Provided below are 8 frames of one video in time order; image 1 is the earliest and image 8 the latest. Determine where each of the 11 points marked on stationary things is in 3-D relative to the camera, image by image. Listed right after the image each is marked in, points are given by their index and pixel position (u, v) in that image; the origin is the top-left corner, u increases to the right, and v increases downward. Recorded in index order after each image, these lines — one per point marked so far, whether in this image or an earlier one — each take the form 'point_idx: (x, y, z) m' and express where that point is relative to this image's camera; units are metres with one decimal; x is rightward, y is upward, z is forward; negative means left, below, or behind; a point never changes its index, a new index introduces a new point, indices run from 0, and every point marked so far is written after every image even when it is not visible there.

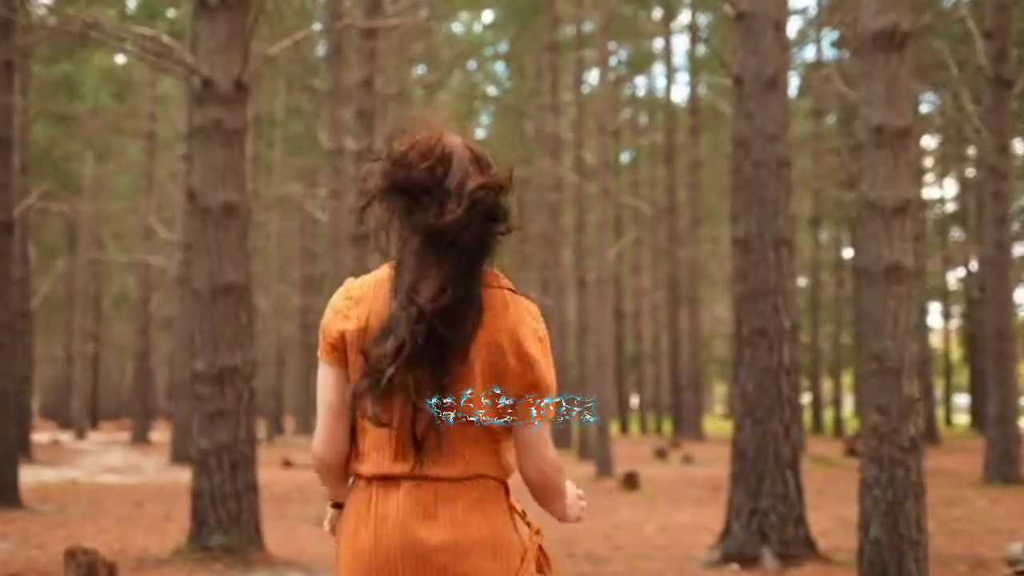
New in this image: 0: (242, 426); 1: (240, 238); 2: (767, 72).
0: (-1.8, -0.9, +9.3) m
1: (-1.8, +0.3, +9.4) m
2: (+1.7, +1.4, +9.3) m
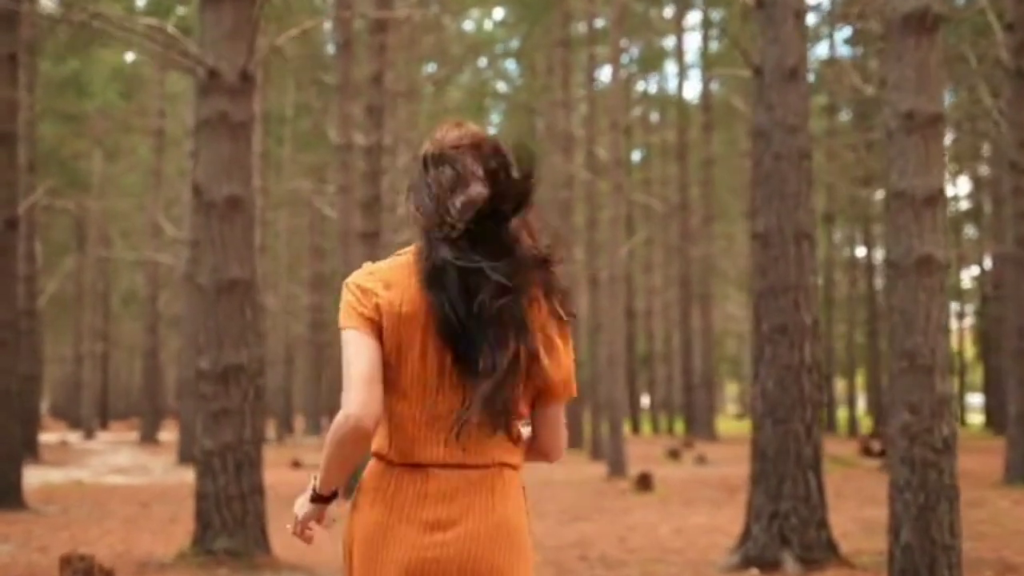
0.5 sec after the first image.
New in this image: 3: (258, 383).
0: (-1.7, -0.9, +9.1) m
1: (-1.7, +0.4, +9.2) m
2: (+1.8, +1.5, +9.1) m
3: (-1.7, -0.6, +9.2) m
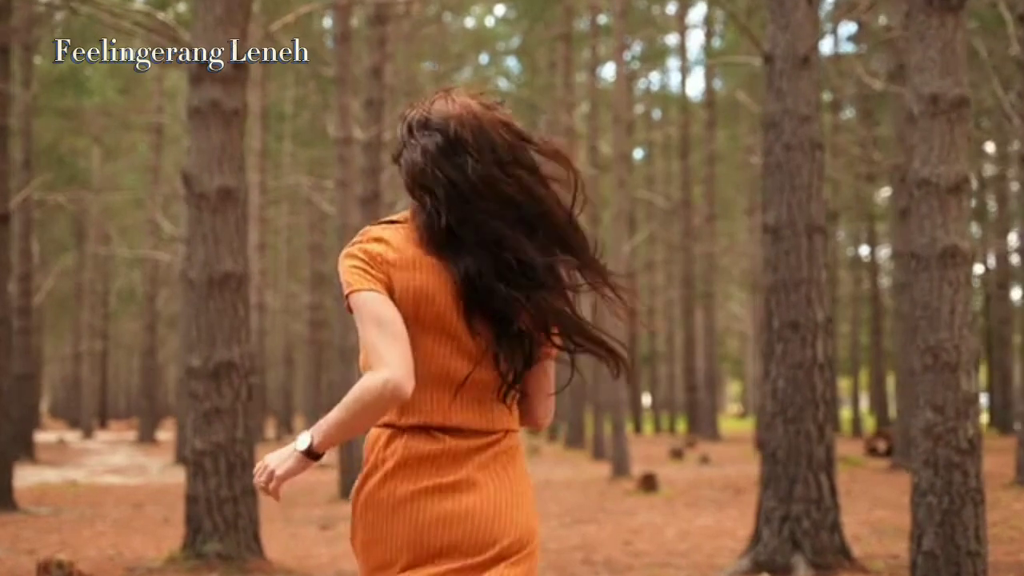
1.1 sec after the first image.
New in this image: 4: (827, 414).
0: (-1.7, -0.9, +8.8) m
1: (-1.7, +0.4, +8.9) m
2: (+1.8, +1.5, +8.8) m
3: (-1.6, -0.6, +8.9) m
4: (+1.9, -0.8, +8.6) m
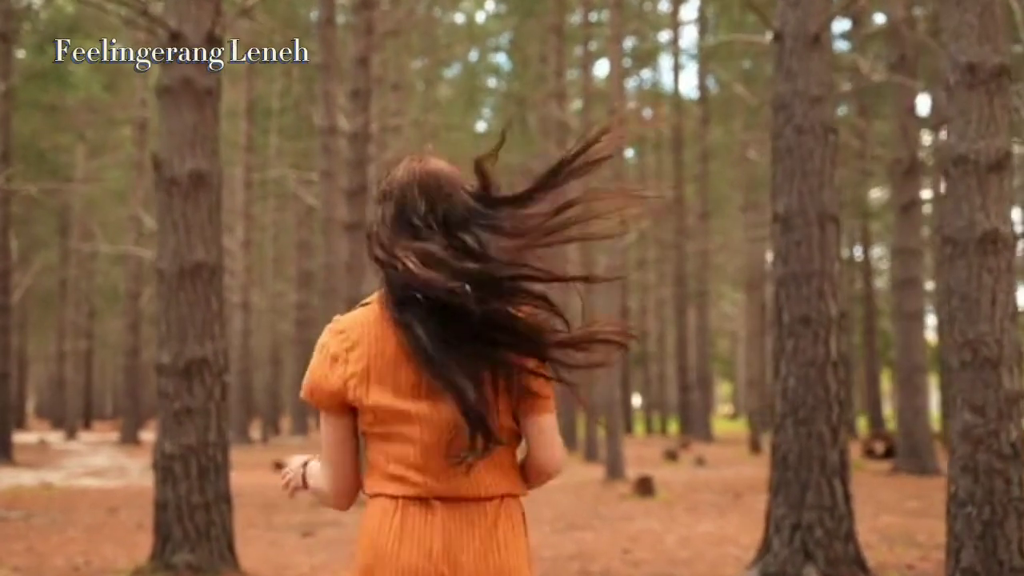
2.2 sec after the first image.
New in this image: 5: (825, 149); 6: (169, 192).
0: (-1.7, -0.8, +8.2) m
1: (-1.8, +0.4, +8.3) m
2: (+1.7, +1.5, +8.2) m
3: (-1.7, -0.5, +8.3) m
4: (+1.9, -0.7, +8.1) m
5: (+1.8, +0.8, +8.2) m
6: (-2.0, +0.6, +8.2) m
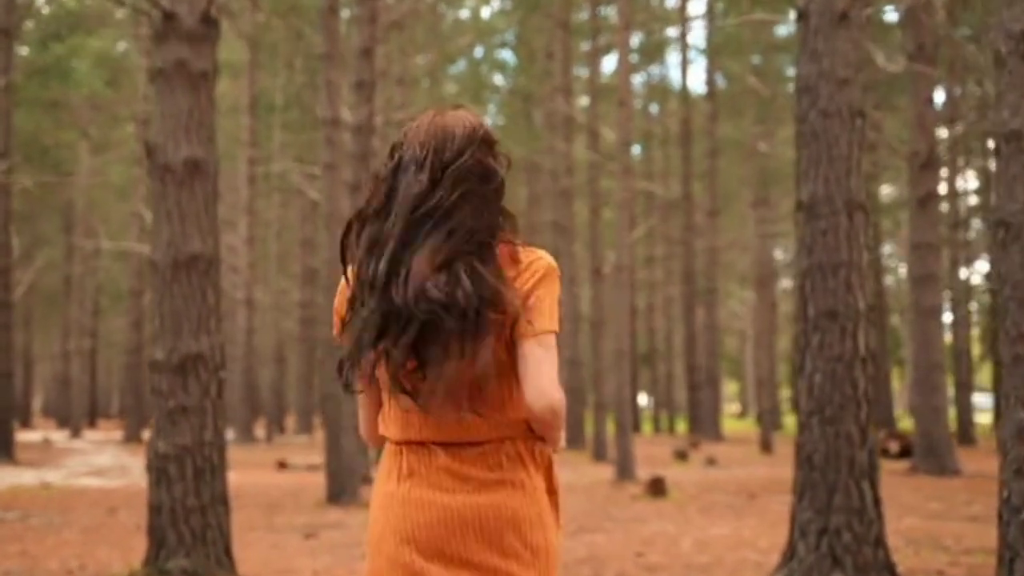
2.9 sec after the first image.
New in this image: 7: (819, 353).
0: (-1.7, -0.8, +7.8) m
1: (-1.7, +0.5, +7.9) m
2: (+1.8, +1.6, +7.8) m
3: (-1.6, -0.5, +7.9) m
4: (+2.0, -0.7, +7.7) m
5: (+1.9, +0.9, +7.8) m
6: (-2.0, +0.6, +7.8) m
7: (+1.7, -0.4, +7.7) m
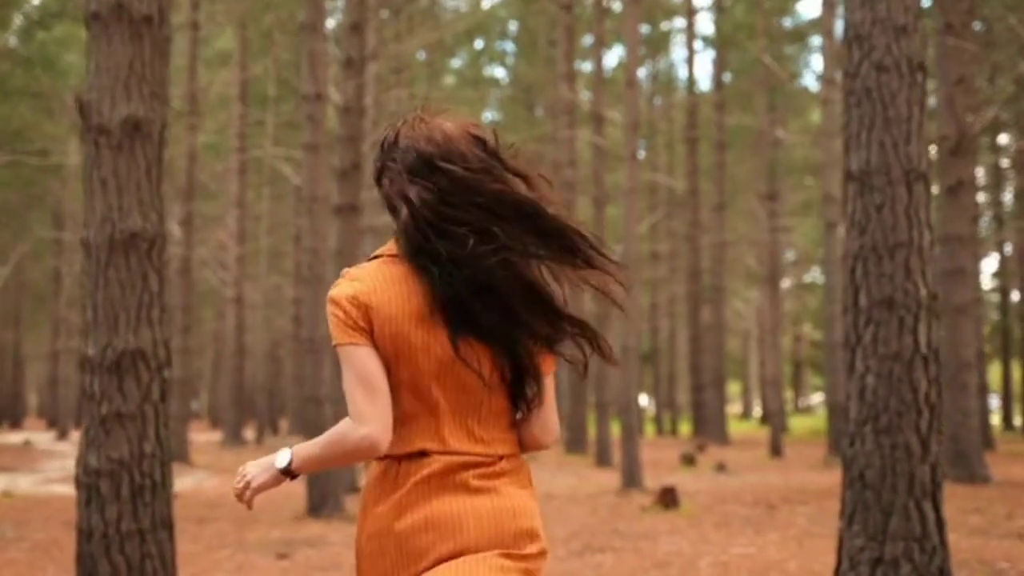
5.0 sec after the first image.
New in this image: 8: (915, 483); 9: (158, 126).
0: (-1.7, -0.7, +6.6) m
1: (-1.7, +0.6, +6.7) m
2: (+1.8, +1.6, +6.6) m
3: (-1.6, -0.4, +6.7) m
4: (+1.9, -0.6, +6.5) m
5: (+1.9, +0.9, +6.6) m
6: (-2.0, +0.7, +6.6) m
7: (+1.7, -0.3, +6.5) m
8: (+1.8, -0.9, +6.4) m
9: (-1.7, +0.8, +6.7) m
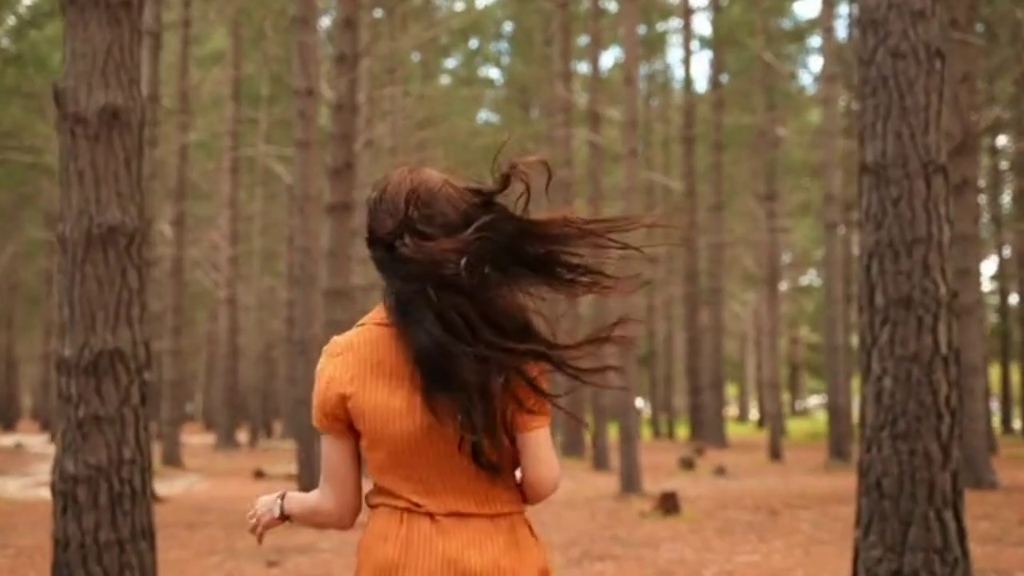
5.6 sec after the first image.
0: (-1.7, -0.7, +6.3) m
1: (-1.7, +0.6, +6.4) m
2: (+1.8, +1.7, +6.3) m
3: (-1.7, -0.4, +6.4) m
4: (+1.9, -0.6, +6.2) m
5: (+1.9, +0.9, +6.3) m
6: (-2.0, +0.7, +6.3) m
7: (+1.7, -0.3, +6.2) m
8: (+1.8, -0.9, +6.1) m
9: (-1.7, +0.8, +6.4) m
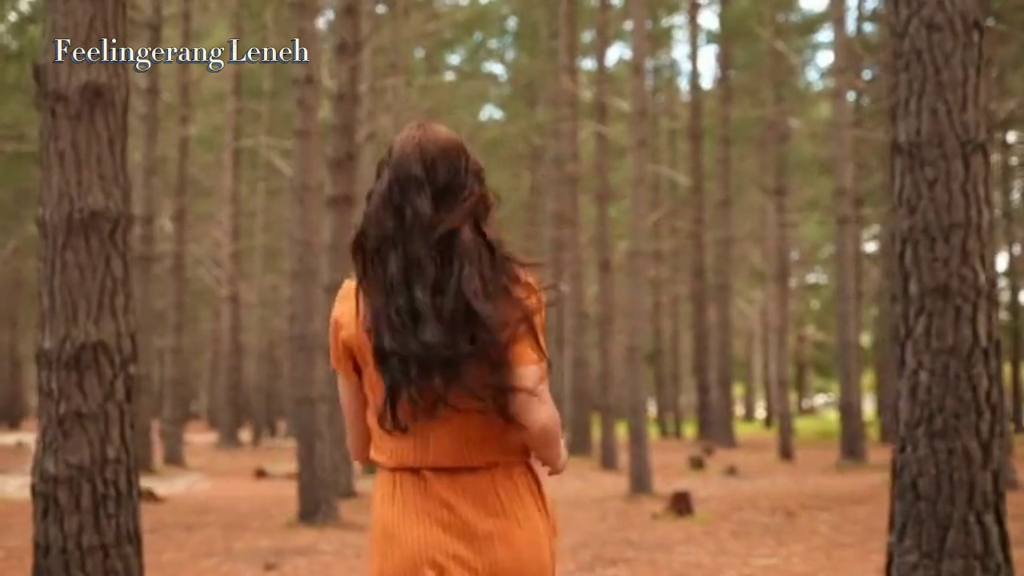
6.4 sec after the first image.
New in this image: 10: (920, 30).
0: (-1.7, -0.6, +5.9) m
1: (-1.7, +0.6, +6.0) m
2: (+1.8, +1.7, +5.9) m
3: (-1.6, -0.4, +6.0) m
4: (+2.0, -0.6, +5.8) m
5: (+1.9, +1.0, +5.8) m
6: (-1.9, +0.7, +5.9) m
7: (+1.7, -0.2, +5.8) m
8: (+1.9, -0.8, +5.7) m
9: (-1.7, +0.8, +6.0) m
10: (+1.7, +1.1, +5.9) m
